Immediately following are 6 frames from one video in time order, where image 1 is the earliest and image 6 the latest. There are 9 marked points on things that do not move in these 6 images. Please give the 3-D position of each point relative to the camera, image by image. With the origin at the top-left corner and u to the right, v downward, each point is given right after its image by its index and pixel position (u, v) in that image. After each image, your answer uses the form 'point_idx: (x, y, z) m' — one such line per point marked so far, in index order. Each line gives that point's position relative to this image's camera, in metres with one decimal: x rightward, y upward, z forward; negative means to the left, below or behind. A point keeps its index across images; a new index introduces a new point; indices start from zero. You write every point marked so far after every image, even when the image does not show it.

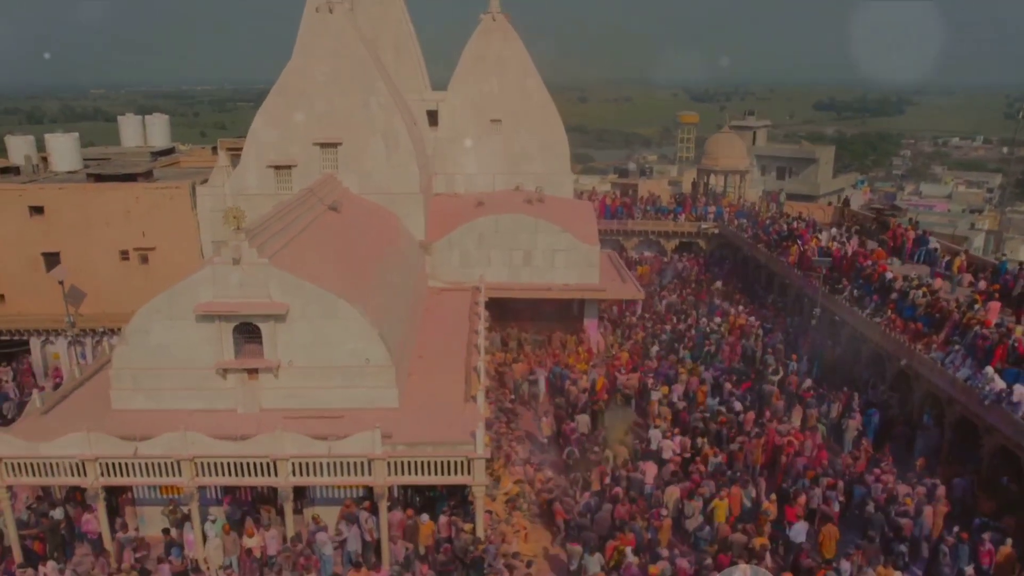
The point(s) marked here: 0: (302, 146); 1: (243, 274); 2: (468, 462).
0: (-4.7, +3.1, +17.0) m
1: (-3.5, +0.2, +10.1) m
2: (-0.6, -2.2, +9.6) m
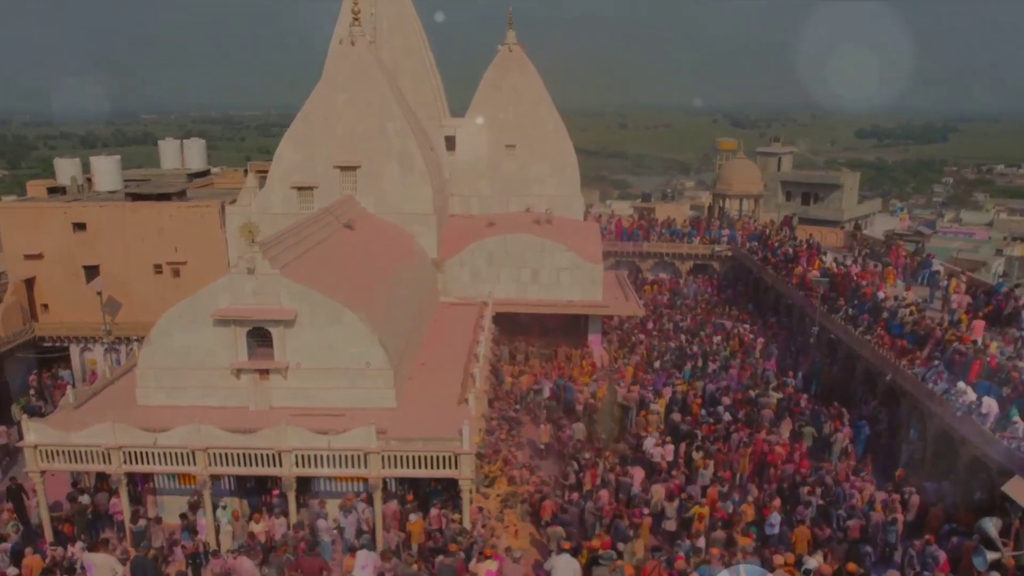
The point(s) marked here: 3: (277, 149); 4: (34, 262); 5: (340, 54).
0: (-4.5, +2.8, +18.2) m
1: (-3.7, +0.1, +11.1) m
2: (-0.8, -2.3, +10.4) m
3: (-5.6, +3.3, +18.3) m
4: (-11.4, +0.6, +18.2) m
5: (-4.1, +5.6, +18.3) m
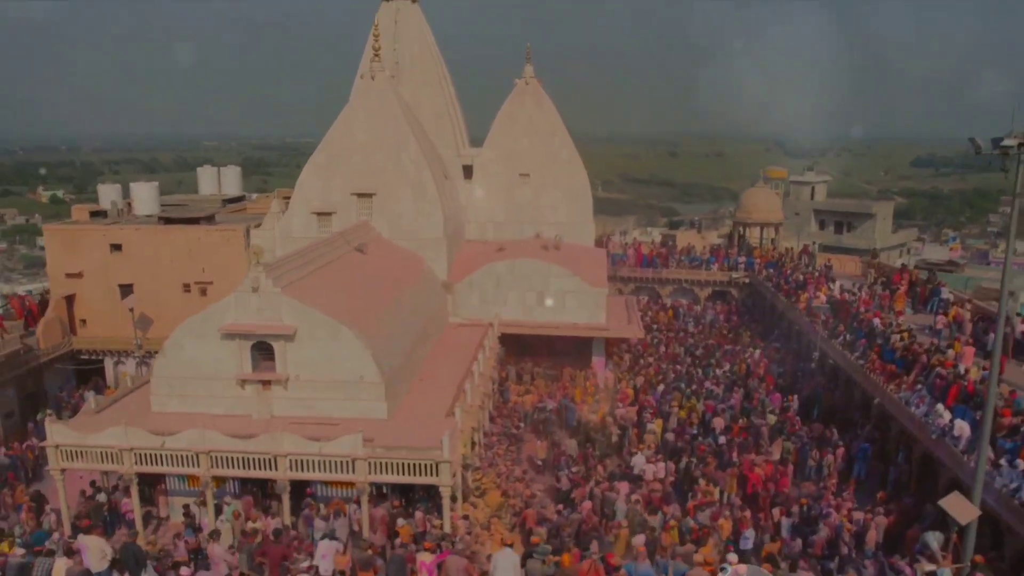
0: (-4.3, +2.3, +19.2) m
1: (-3.9, -0.2, +12.0) m
2: (-1.1, -2.5, +11.0) m
3: (-5.4, +2.8, +19.4) m
4: (-11.2, +0.2, +19.6) m
5: (-3.9, +5.1, +19.4) m
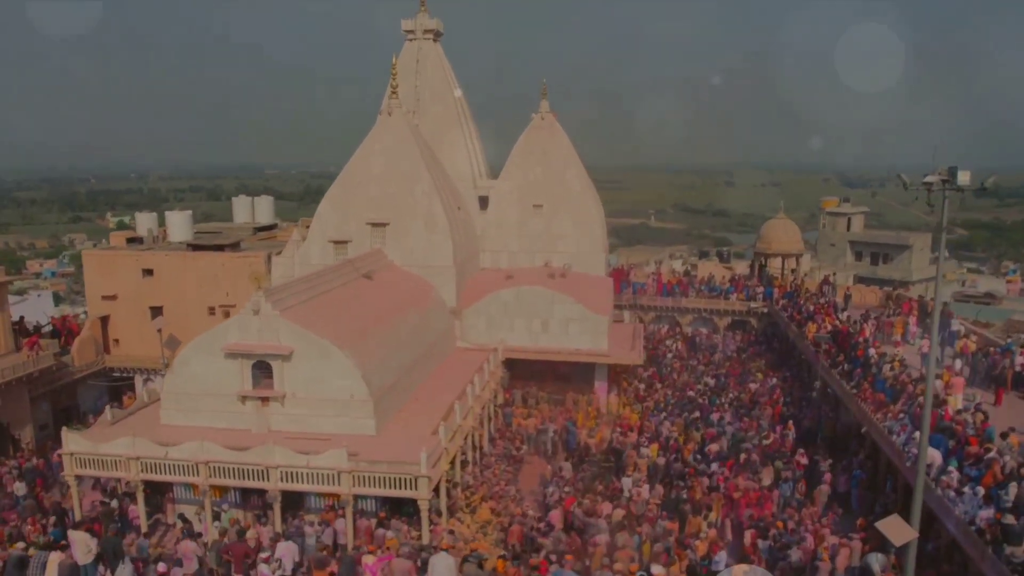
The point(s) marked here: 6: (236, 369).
0: (-4.1, +1.7, +20.2) m
1: (-4.2, -0.6, +12.9) m
2: (-1.5, -2.9, +11.7) m
3: (-5.2, +2.2, +20.5) m
4: (-11.0, -0.4, +20.9) m
5: (-3.6, +4.4, +20.5) m
6: (-4.7, -1.4, +13.0) m
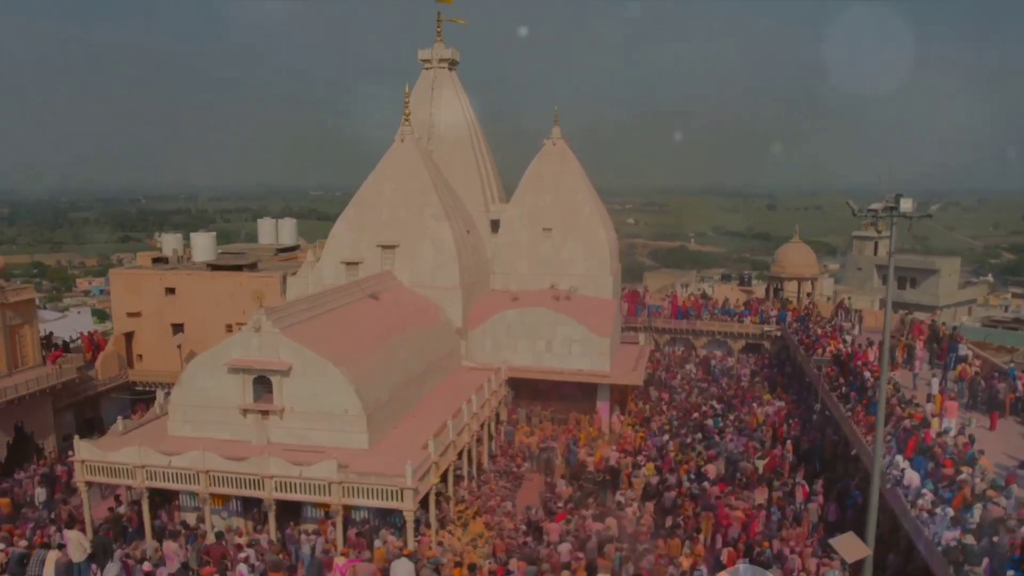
0: (-3.9, +1.1, +20.9) m
1: (-4.4, -0.9, +13.6) m
2: (-1.8, -3.2, +12.1) m
3: (-5.0, +1.6, +21.2) m
4: (-10.8, -0.9, +21.9) m
5: (-3.4, +3.8, +21.3) m
6: (-4.9, -1.7, +13.7) m
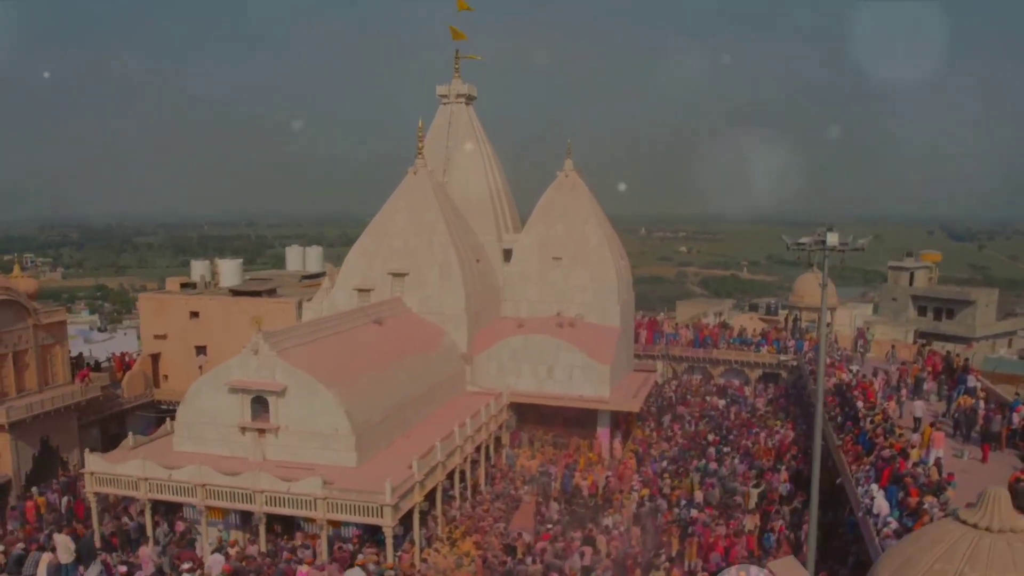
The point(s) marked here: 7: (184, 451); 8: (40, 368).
0: (-3.8, +0.4, +21.8) m
1: (-4.7, -1.4, +14.4) m
2: (-2.2, -3.7, +12.7) m
3: (-4.8, +0.9, +22.2) m
4: (-10.6, -1.6, +23.1) m
5: (-3.2, +3.1, +22.2) m
6: (-5.2, -2.2, +14.5) m
7: (-6.4, -3.2, +14.9) m
8: (-11.7, -2.0, +19.0) m
